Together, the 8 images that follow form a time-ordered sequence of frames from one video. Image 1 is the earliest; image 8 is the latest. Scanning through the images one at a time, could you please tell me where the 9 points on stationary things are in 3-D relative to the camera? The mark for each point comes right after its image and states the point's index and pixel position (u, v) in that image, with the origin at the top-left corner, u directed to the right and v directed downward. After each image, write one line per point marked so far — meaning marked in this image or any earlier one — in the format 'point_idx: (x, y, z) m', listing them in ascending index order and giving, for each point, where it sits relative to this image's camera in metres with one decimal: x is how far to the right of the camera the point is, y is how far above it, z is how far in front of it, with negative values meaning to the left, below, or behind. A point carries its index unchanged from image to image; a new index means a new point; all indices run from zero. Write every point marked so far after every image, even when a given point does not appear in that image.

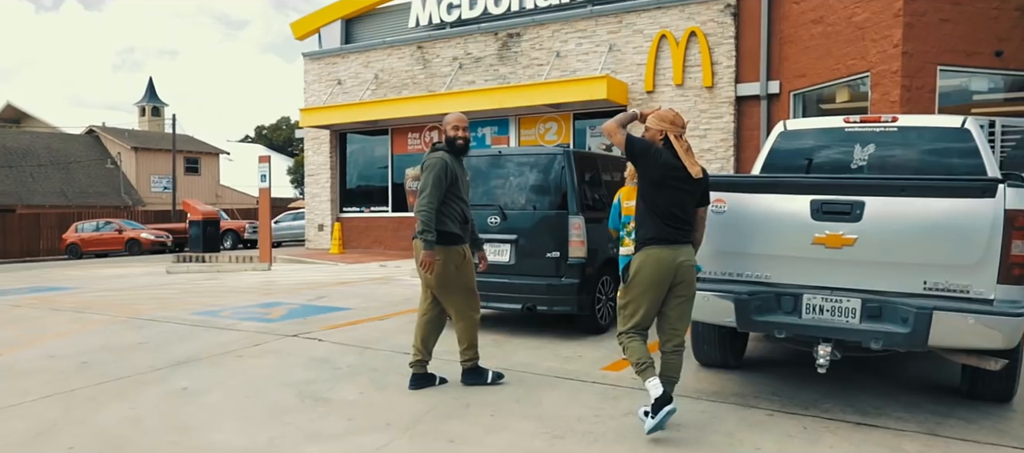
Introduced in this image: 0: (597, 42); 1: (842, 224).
0: (+1.7, +3.7, +15.6) m
1: (+1.9, 0.0, +4.4) m
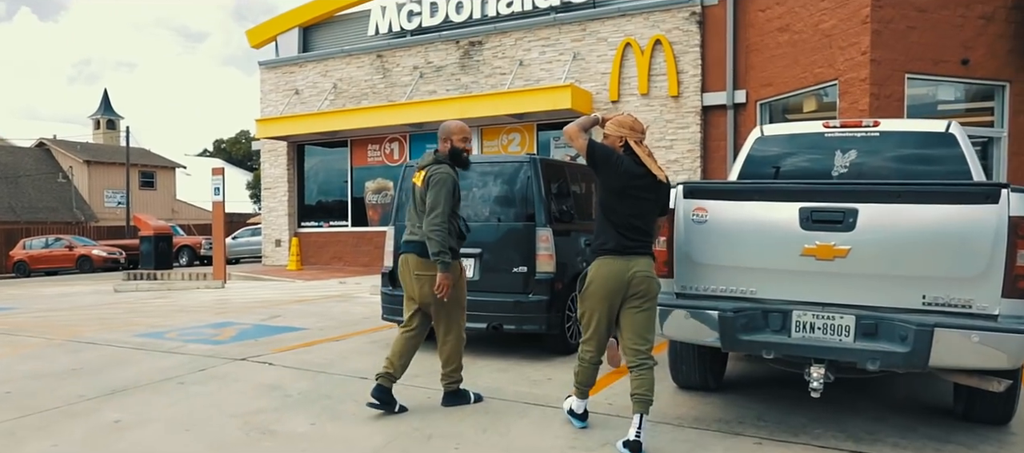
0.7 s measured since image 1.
0: (+0.9, +3.5, +15.3) m
1: (+1.7, 0.0, +4.1) m
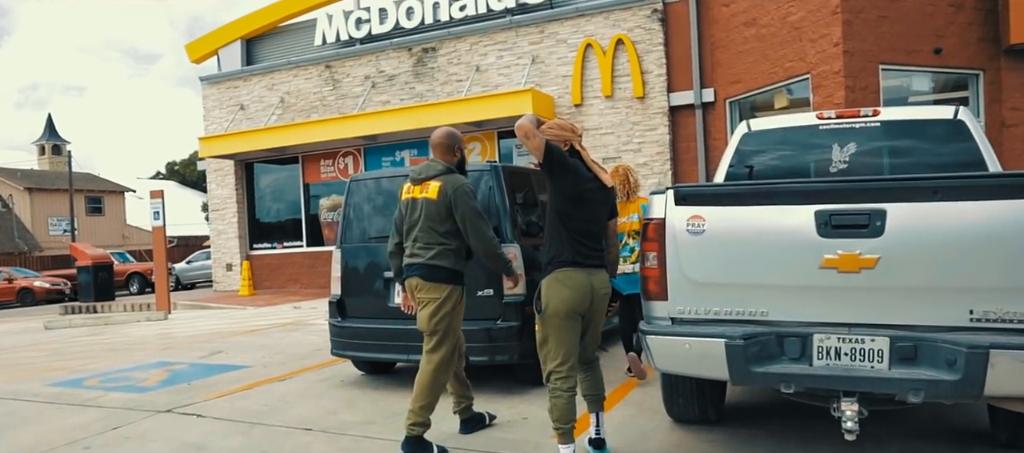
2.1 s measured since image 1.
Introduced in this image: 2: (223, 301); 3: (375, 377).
0: (+0.1, +3.3, +14.6) m
1: (+1.5, -0.1, +3.4) m
2: (-6.0, -1.6, +16.1) m
3: (-1.1, -1.2, +6.4) m
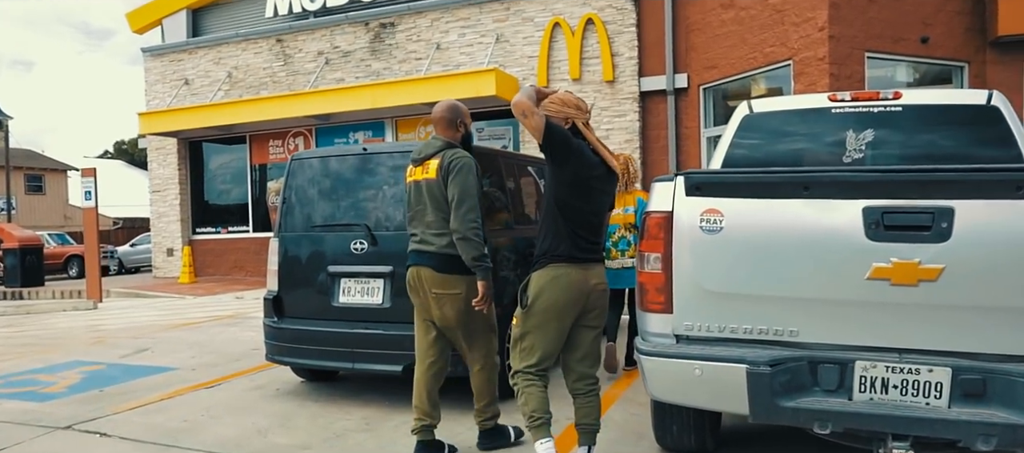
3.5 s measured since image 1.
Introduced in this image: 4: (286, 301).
0: (-0.5, +3.5, +13.8) m
1: (+1.4, -0.1, +2.7) m
2: (-6.8, -1.2, +15.0) m
3: (-1.4, -1.2, +5.6) m
4: (-1.6, -0.5, +5.4) m
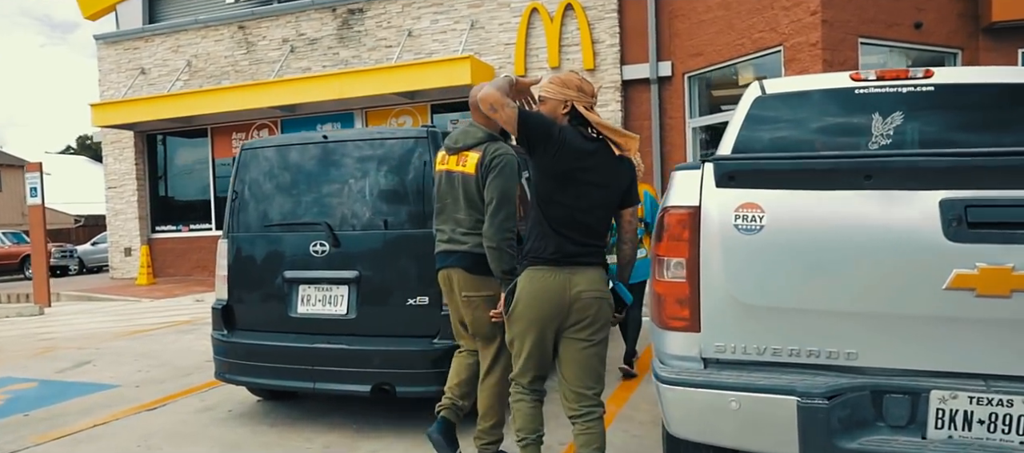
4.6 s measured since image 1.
0: (-1.0, +3.5, +13.1) m
1: (+1.4, -0.1, +2.2) m
2: (-7.2, -1.2, +14.1) m
3: (-1.5, -1.1, +4.9) m
4: (-1.7, -0.5, +4.8) m
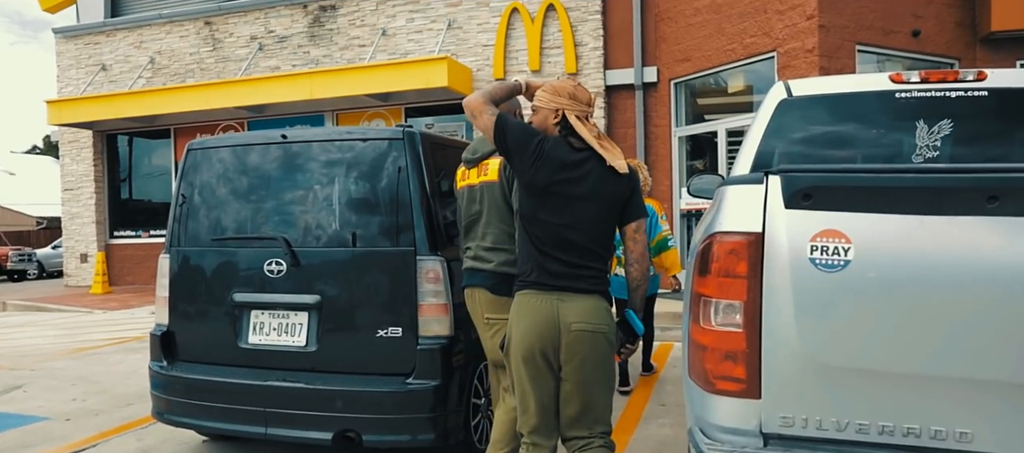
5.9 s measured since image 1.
0: (-1.3, +3.4, +12.5) m
1: (+1.4, -0.2, +1.6) m
2: (-7.6, -1.3, +13.3) m
3: (-1.6, -1.2, +4.3) m
4: (-1.8, -0.6, +4.1) m
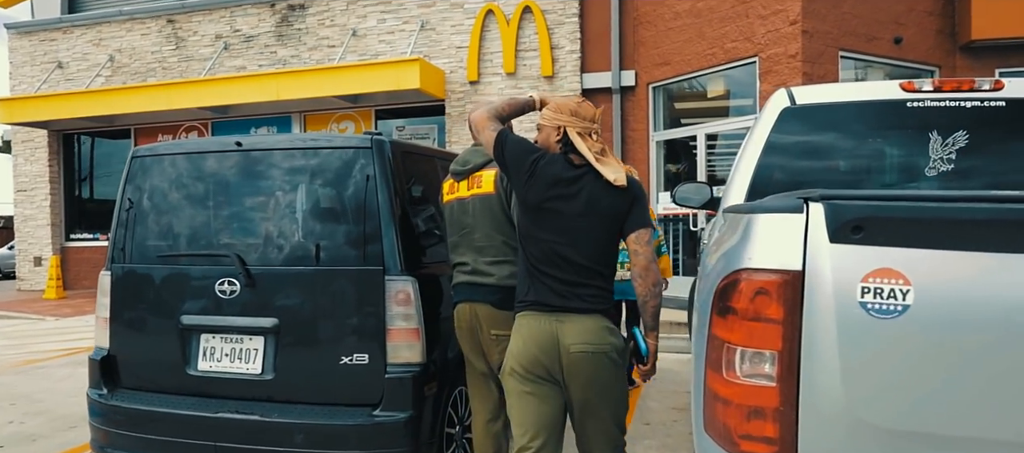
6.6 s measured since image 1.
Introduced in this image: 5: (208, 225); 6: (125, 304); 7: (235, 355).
0: (-1.7, +3.3, +12.2) m
1: (+1.4, -0.2, +1.4) m
2: (-8.1, -1.3, +12.7) m
3: (-1.8, -1.3, +3.9) m
4: (-1.9, -0.7, +3.7) m
5: (-1.4, 0.0, +3.7) m
6: (-1.9, -0.4, +3.7) m
7: (-1.3, -0.6, +3.5) m
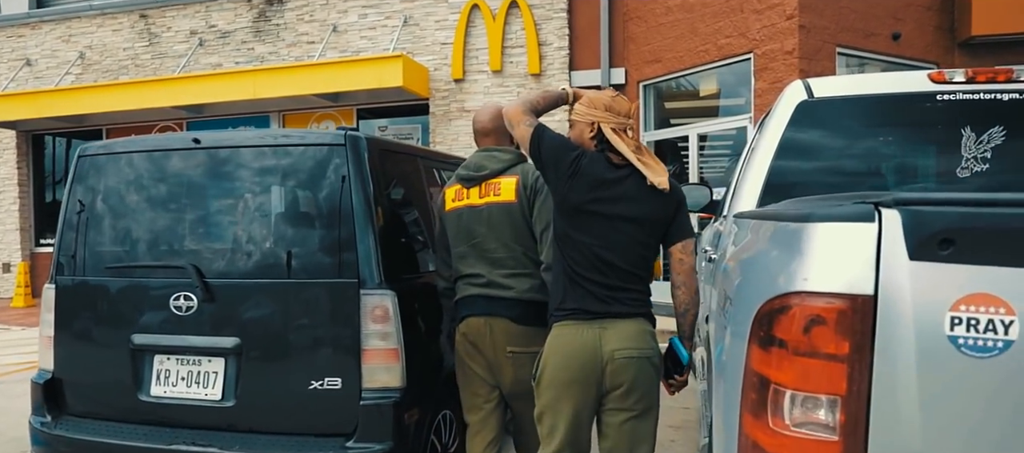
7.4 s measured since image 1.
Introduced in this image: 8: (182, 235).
0: (-1.9, +3.2, +11.8) m
1: (+1.4, -0.2, +1.0) m
2: (-8.3, -1.4, +12.1) m
3: (-1.8, -1.3, +3.5) m
4: (-1.9, -0.7, +3.3) m
5: (-1.5, 0.0, +3.3) m
6: (-1.9, -0.4, +3.3) m
7: (-1.3, -0.6, +3.1) m
8: (-1.5, -0.1, +3.3) m
